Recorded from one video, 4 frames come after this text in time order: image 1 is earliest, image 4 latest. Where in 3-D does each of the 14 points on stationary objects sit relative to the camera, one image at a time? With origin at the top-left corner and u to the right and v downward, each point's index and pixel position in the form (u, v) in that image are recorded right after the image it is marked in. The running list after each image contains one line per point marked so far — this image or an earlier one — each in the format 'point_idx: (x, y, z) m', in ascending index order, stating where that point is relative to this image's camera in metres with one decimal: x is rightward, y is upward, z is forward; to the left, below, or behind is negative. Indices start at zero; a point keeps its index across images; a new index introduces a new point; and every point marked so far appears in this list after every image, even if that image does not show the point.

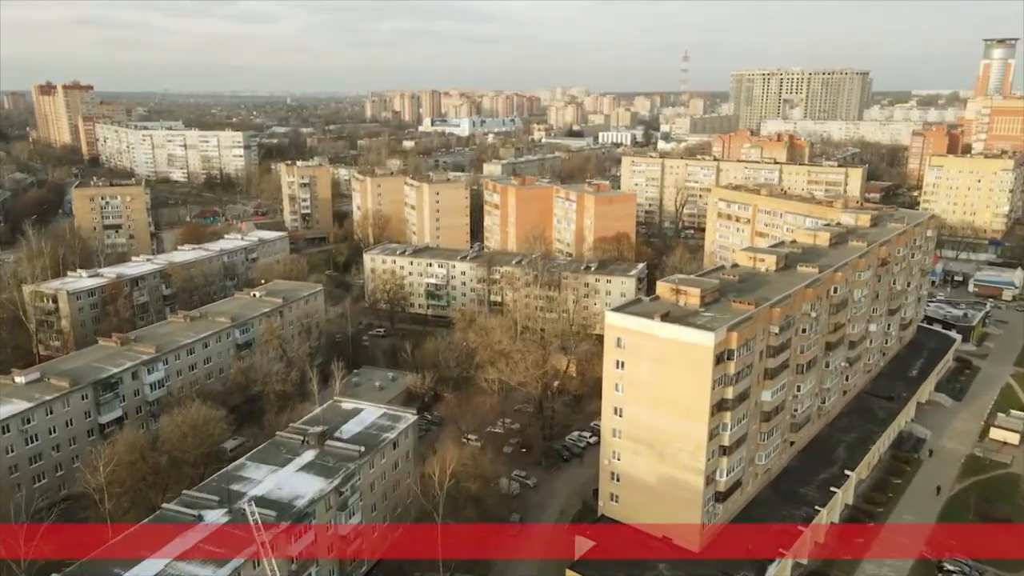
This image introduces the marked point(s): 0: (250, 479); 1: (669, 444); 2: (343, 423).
0: (-6.1, -4.5, +16.9) m
1: (+3.8, -3.8, +17.6) m
2: (-4.6, -3.7, +19.6) m
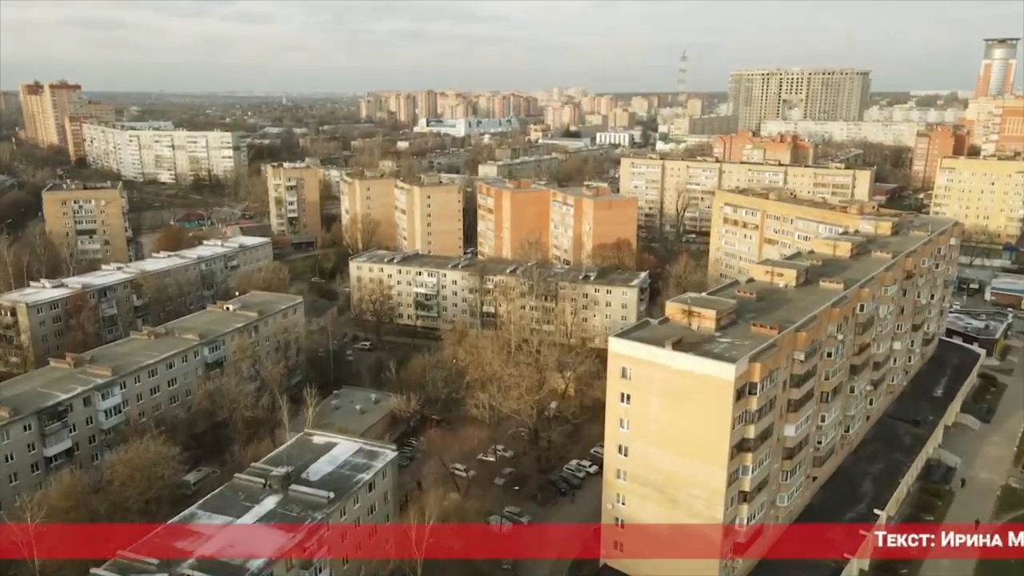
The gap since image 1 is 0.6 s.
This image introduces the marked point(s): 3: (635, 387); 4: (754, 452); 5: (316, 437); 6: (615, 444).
0: (-6.3, -5.0, +14.6) m
1: (+3.6, -4.3, +15.4) m
2: (-4.8, -4.2, +17.4) m
3: (+2.7, -2.2, +15.8) m
4: (+5.1, -3.5, +15.3) m
5: (-5.1, -3.9, +18.7) m
6: (+2.3, -3.5, +16.4) m
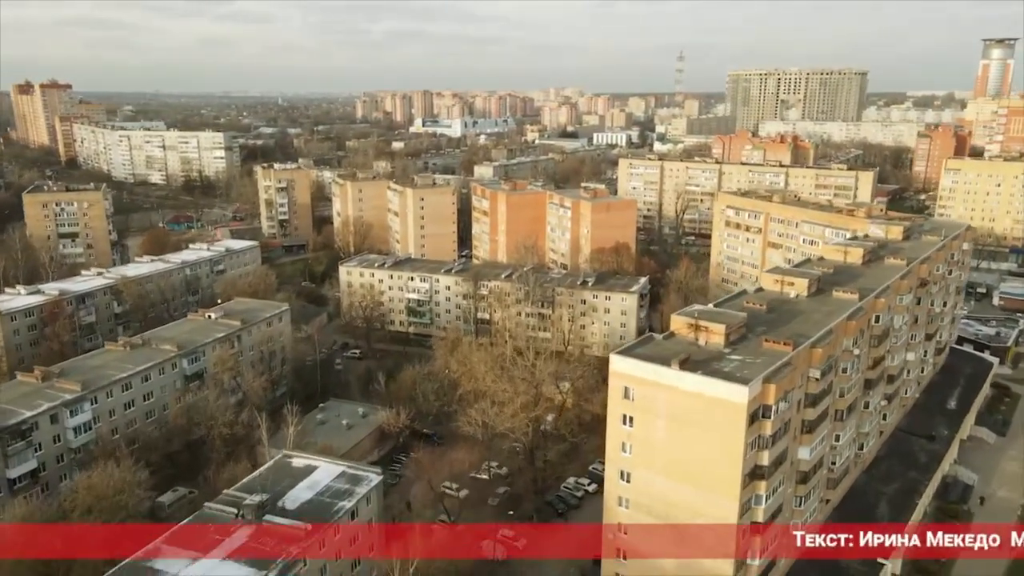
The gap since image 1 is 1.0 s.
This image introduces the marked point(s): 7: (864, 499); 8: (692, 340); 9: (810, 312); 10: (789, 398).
0: (-6.5, -5.2, +13.3) m
1: (+3.5, -4.6, +14.2) m
2: (-4.9, -4.5, +16.1) m
3: (+2.6, -2.4, +14.6) m
4: (+5.0, -3.7, +14.1) m
5: (-5.2, -4.1, +17.5) m
6: (+2.2, -3.8, +15.1) m
7: (+9.7, -5.8, +19.8) m
8: (+3.9, -1.1, +15.8) m
9: (+7.4, -0.6, +17.9) m
10: (+5.6, -2.2, +14.5) m
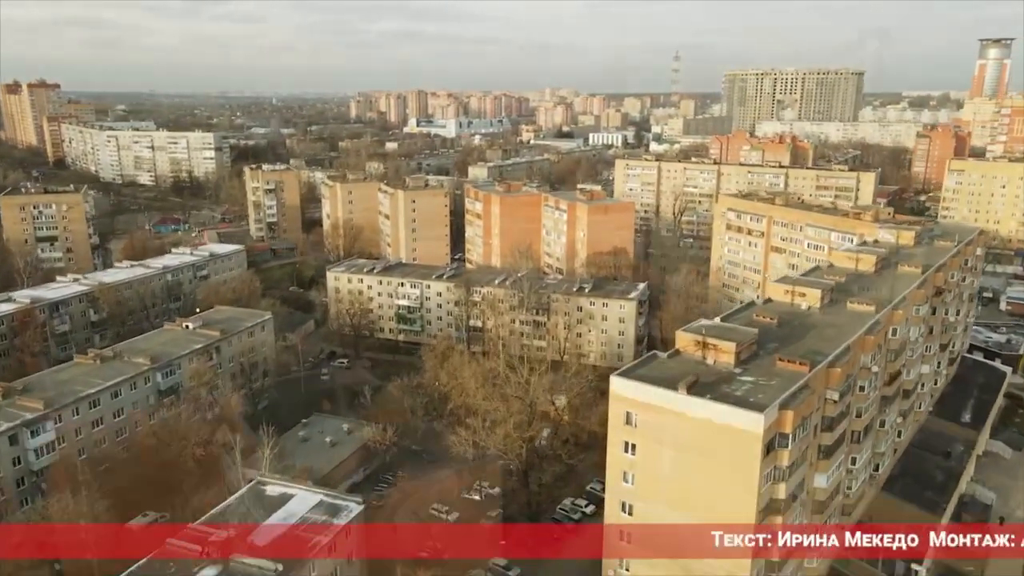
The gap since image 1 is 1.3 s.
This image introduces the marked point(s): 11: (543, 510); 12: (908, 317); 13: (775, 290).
0: (-6.6, -5.5, +12.0) m
1: (+3.3, -4.8, +12.9) m
2: (-5.1, -4.8, +14.8) m
3: (+2.4, -2.7, +13.3) m
4: (+4.8, -4.0, +12.9) m
5: (-5.4, -4.4, +16.1) m
6: (+2.0, -4.1, +13.9) m
7: (+9.5, -6.1, +18.6) m
8: (+3.8, -1.4, +14.5) m
9: (+7.2, -0.9, +16.7) m
10: (+5.4, -2.5, +13.2) m
11: (+0.8, -6.1, +19.8) m
12: (+10.6, -0.8, +19.3) m
13: (+6.8, -0.1, +18.8) m
